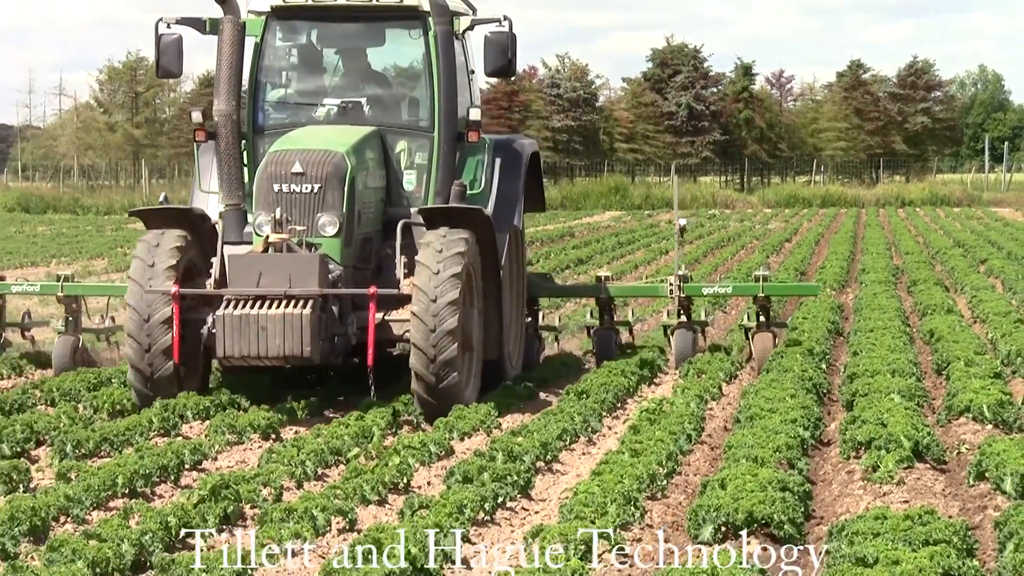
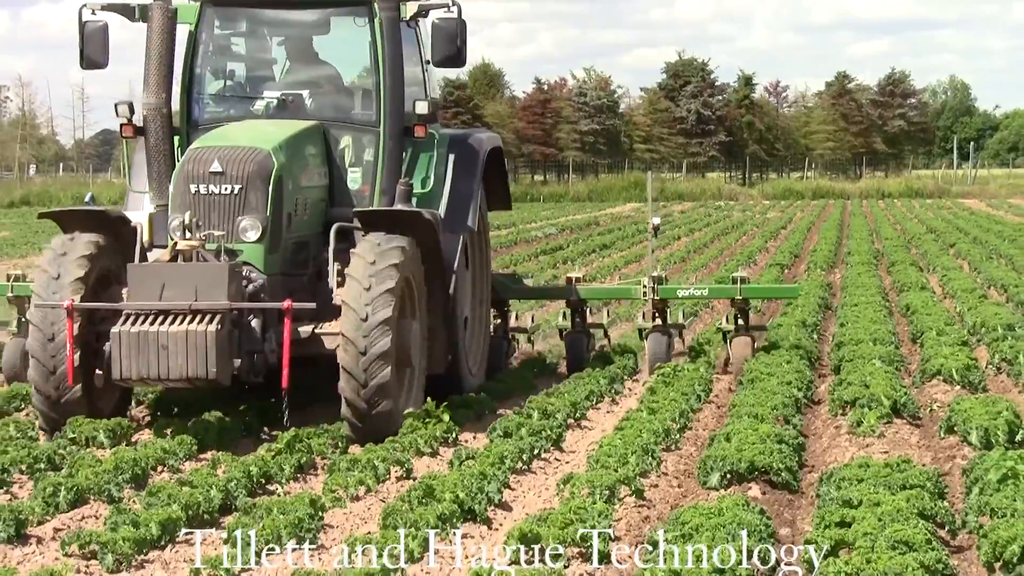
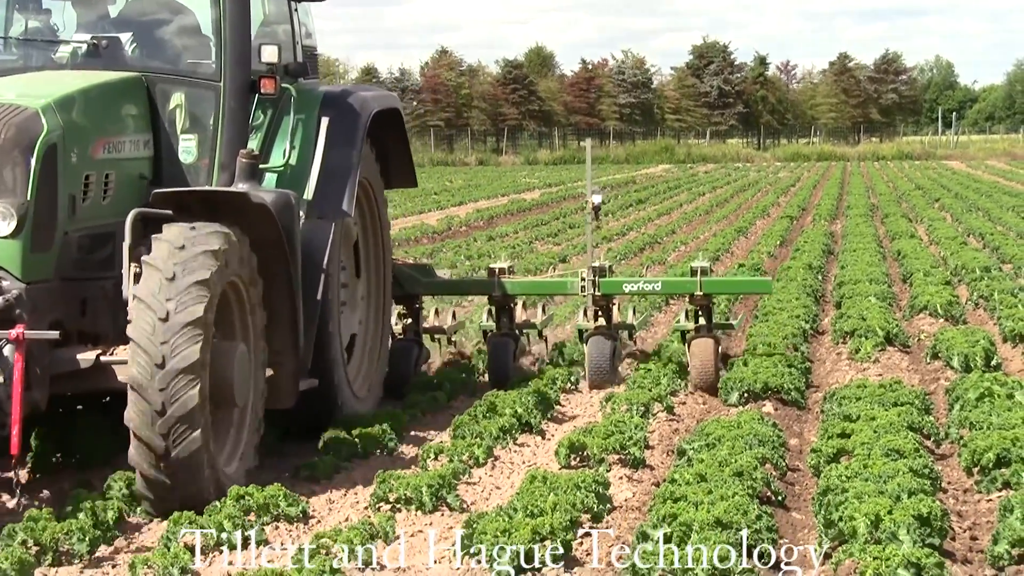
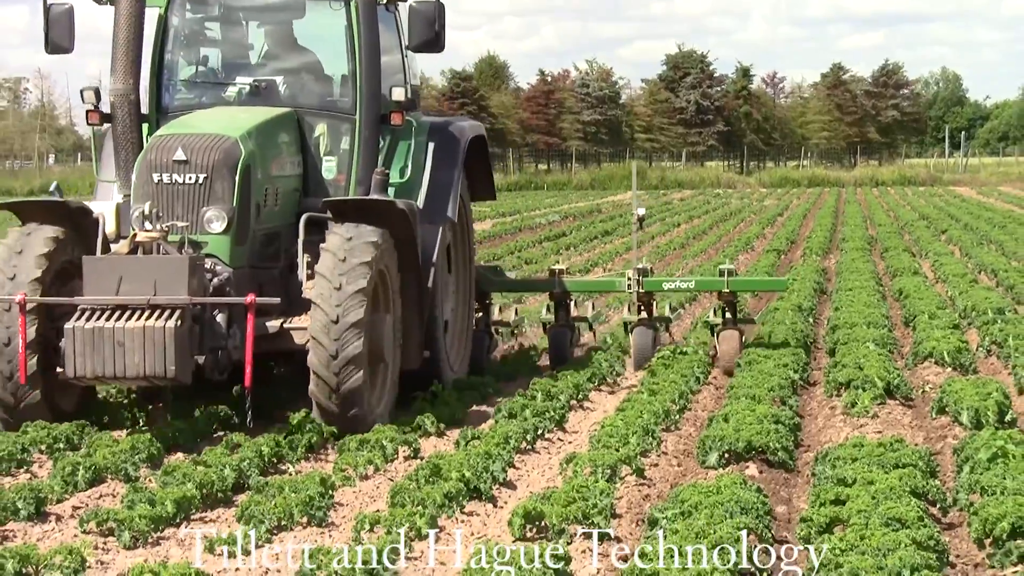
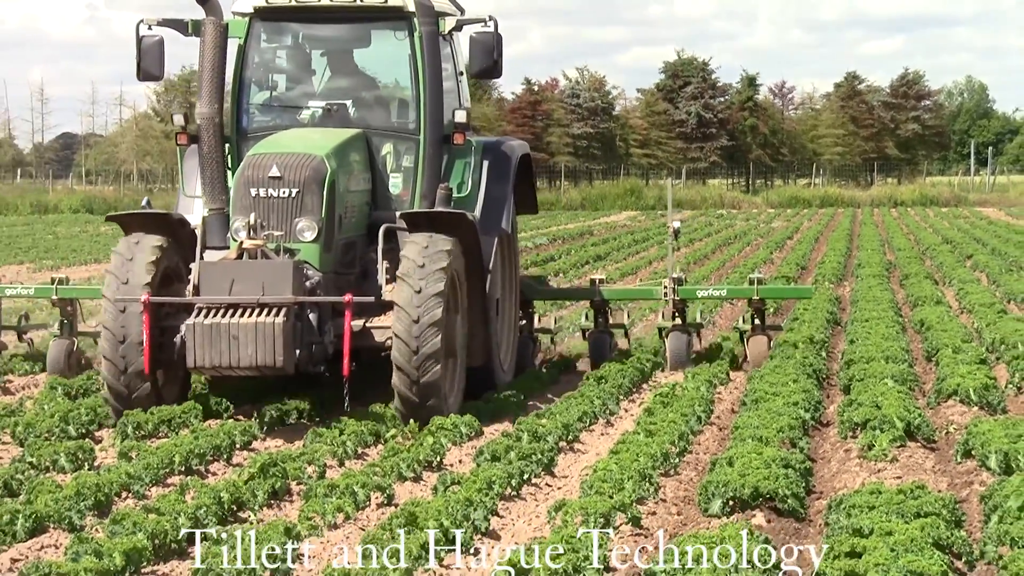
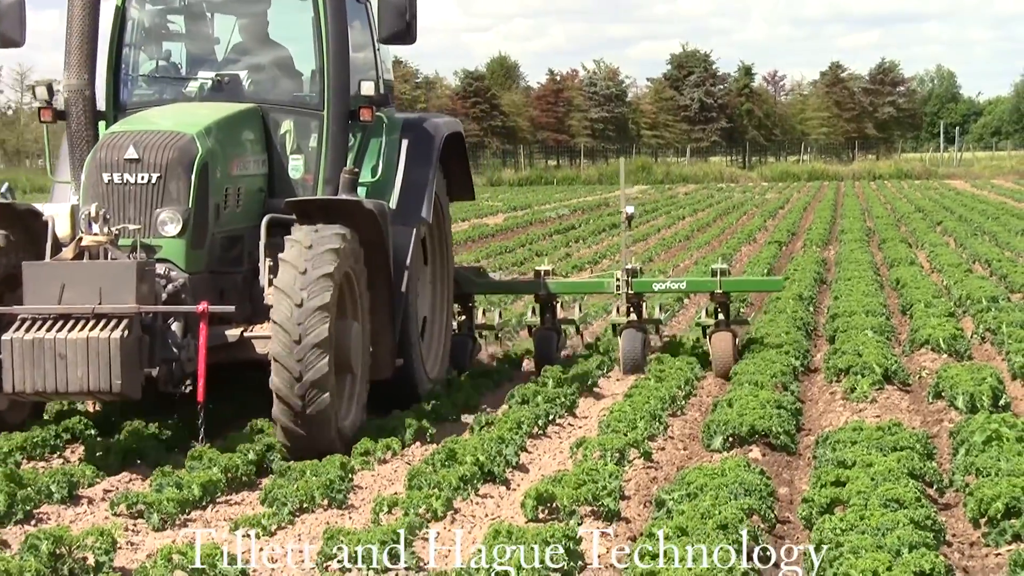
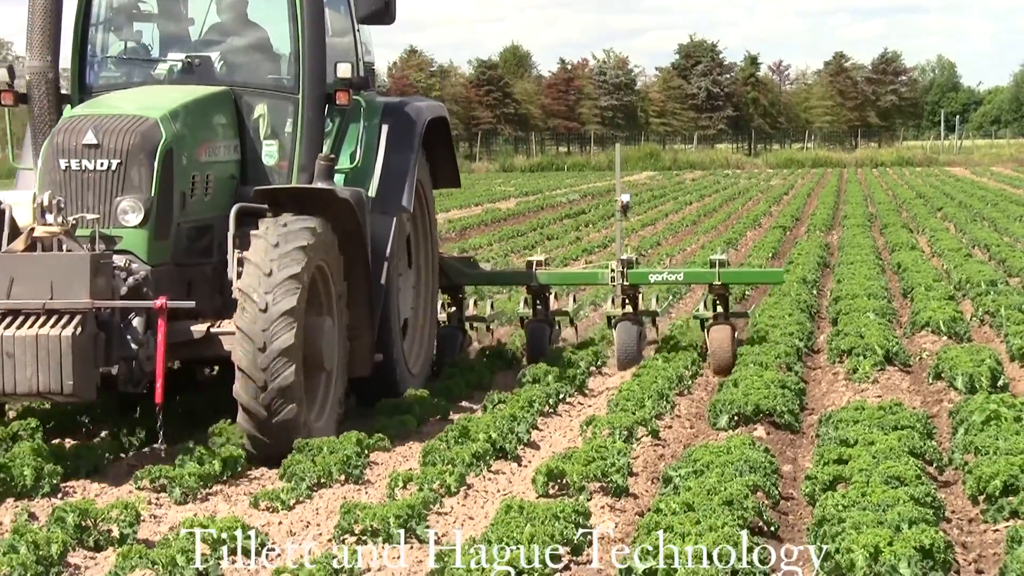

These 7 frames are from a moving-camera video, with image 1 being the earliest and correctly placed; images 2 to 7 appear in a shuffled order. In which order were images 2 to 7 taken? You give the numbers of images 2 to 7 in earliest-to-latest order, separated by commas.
5, 2, 4, 6, 7, 3
